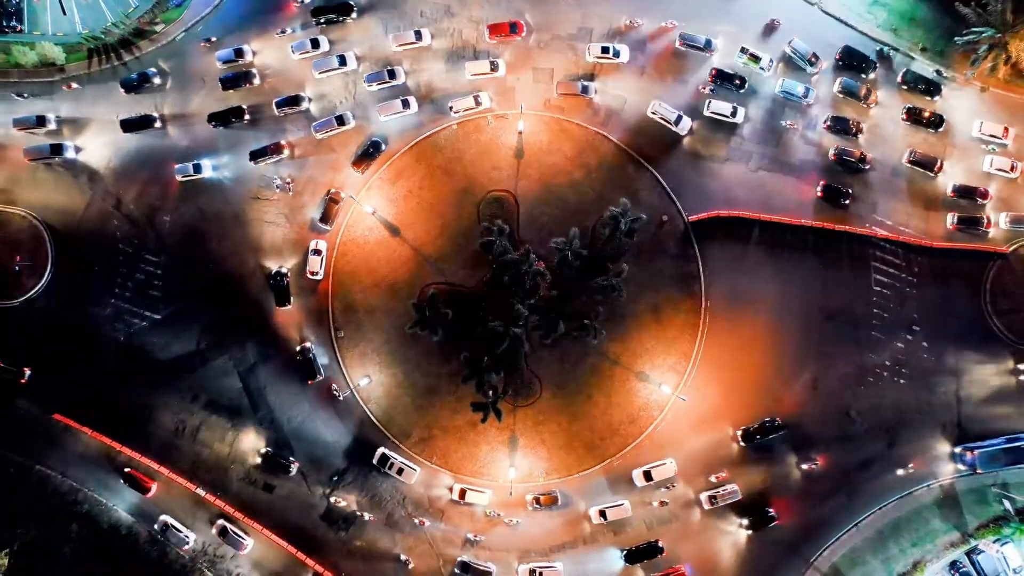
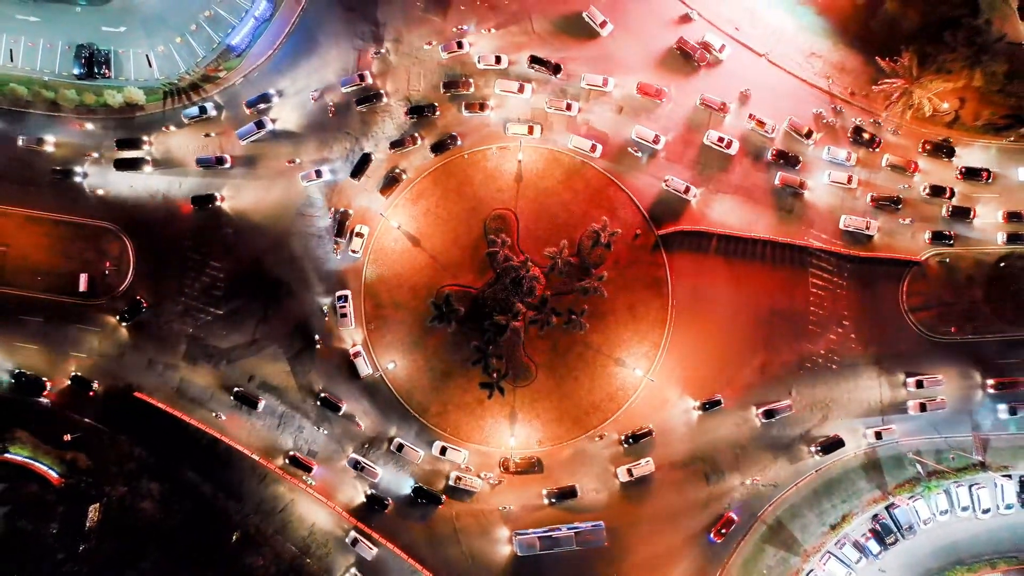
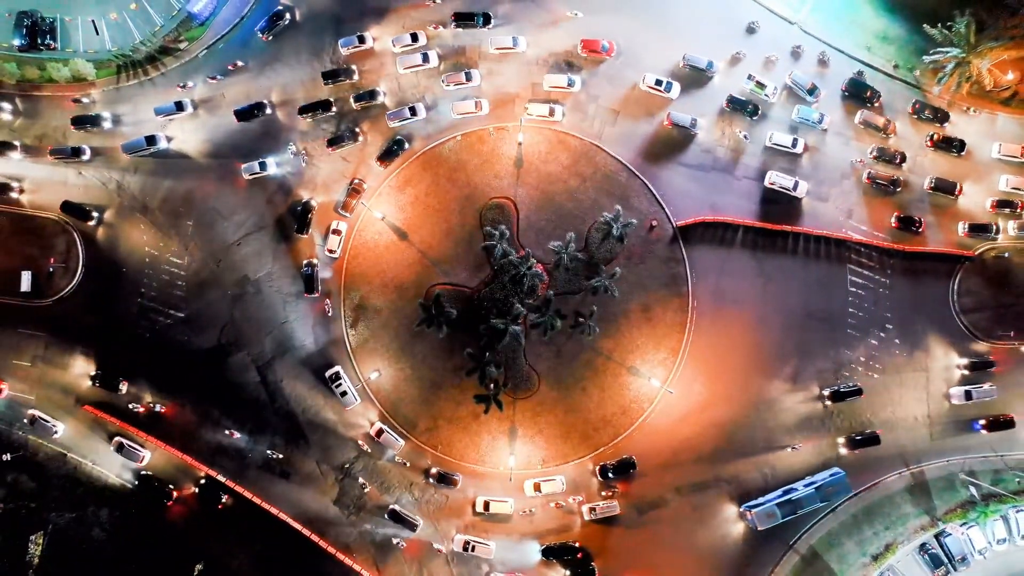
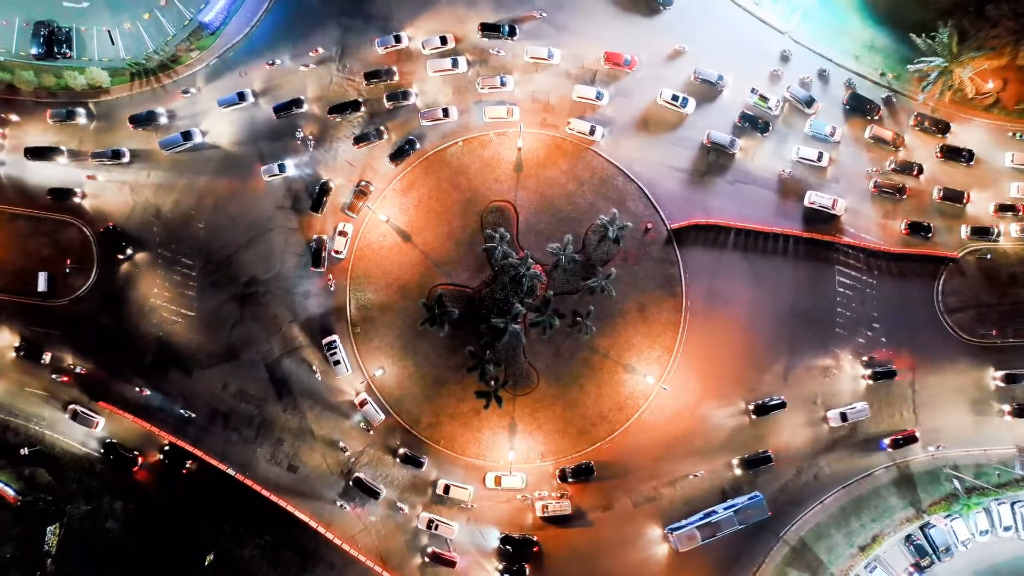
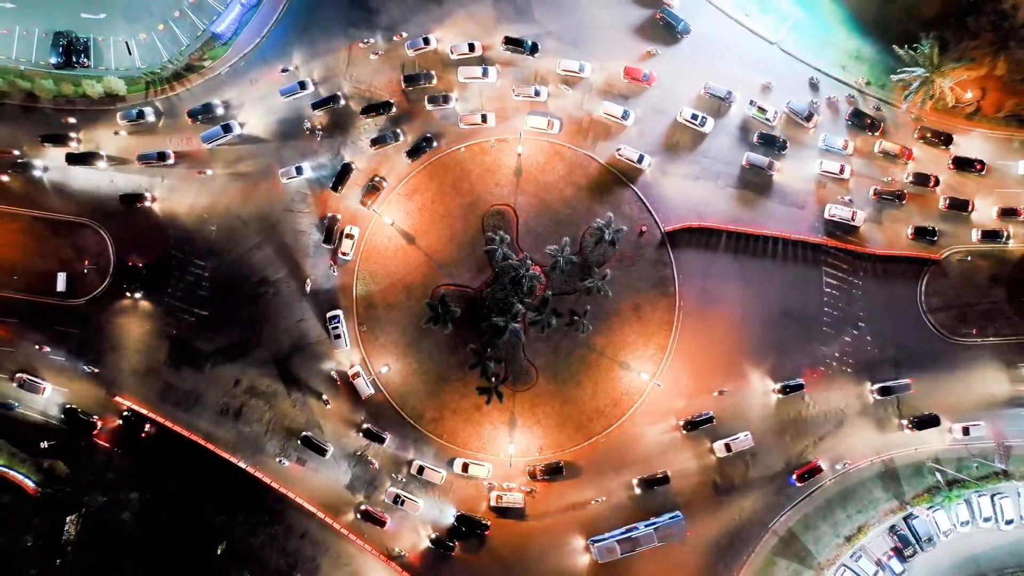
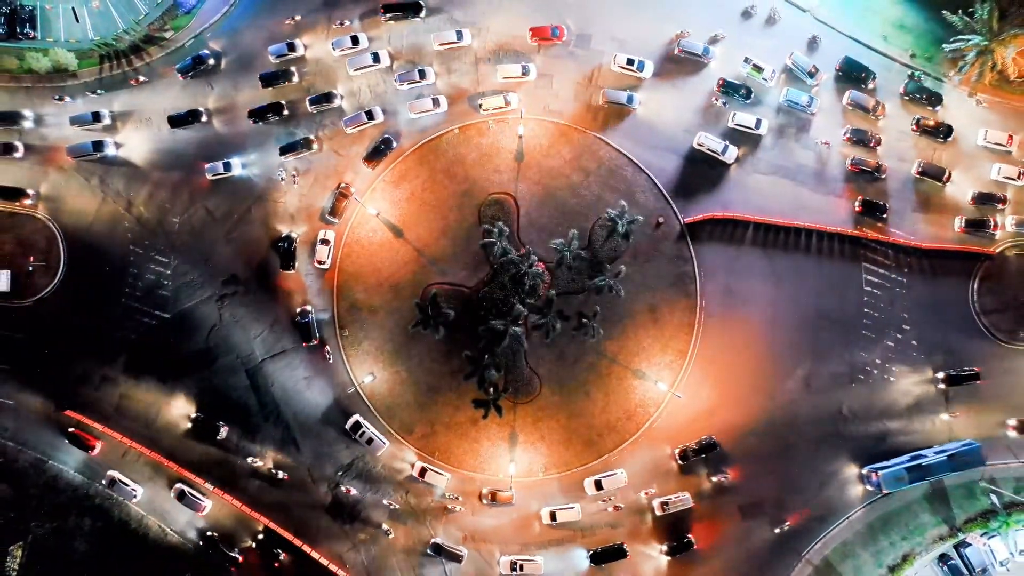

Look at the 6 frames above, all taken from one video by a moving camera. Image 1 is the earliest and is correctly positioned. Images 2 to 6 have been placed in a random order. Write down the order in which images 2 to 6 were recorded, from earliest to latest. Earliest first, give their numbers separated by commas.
6, 3, 4, 5, 2
